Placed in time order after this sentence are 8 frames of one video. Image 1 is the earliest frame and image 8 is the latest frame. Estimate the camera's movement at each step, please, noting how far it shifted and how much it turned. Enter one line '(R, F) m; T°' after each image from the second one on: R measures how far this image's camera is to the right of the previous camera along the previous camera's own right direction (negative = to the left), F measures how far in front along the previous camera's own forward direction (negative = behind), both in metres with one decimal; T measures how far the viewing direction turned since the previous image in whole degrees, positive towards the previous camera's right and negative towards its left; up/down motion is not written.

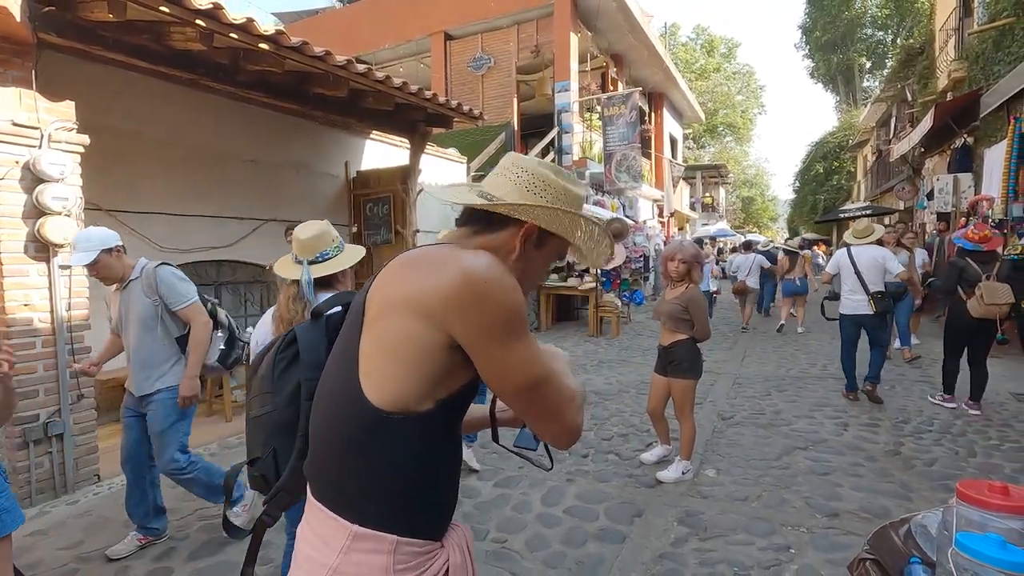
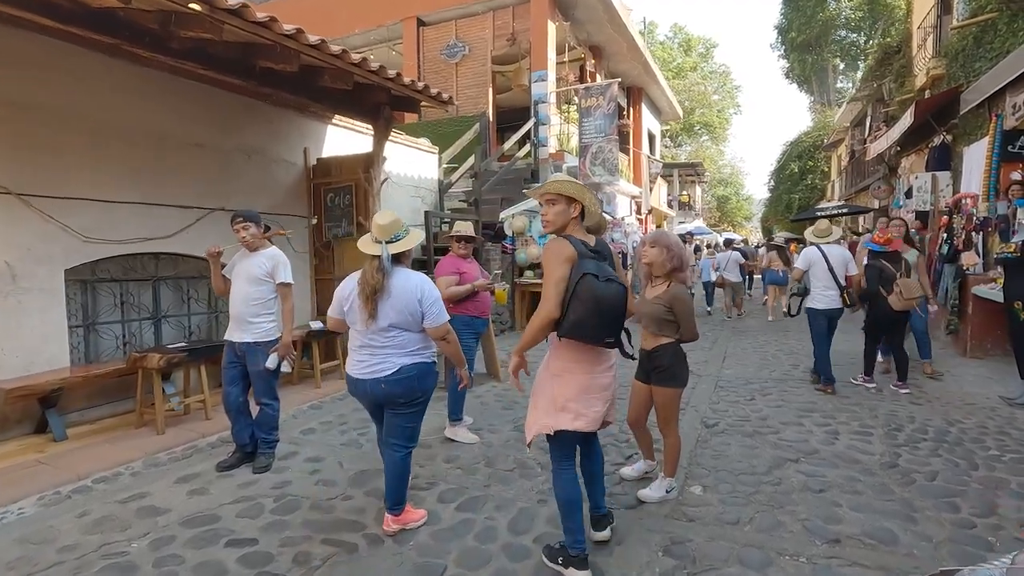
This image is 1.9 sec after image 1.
(+0.1, +0.5) m; +2°
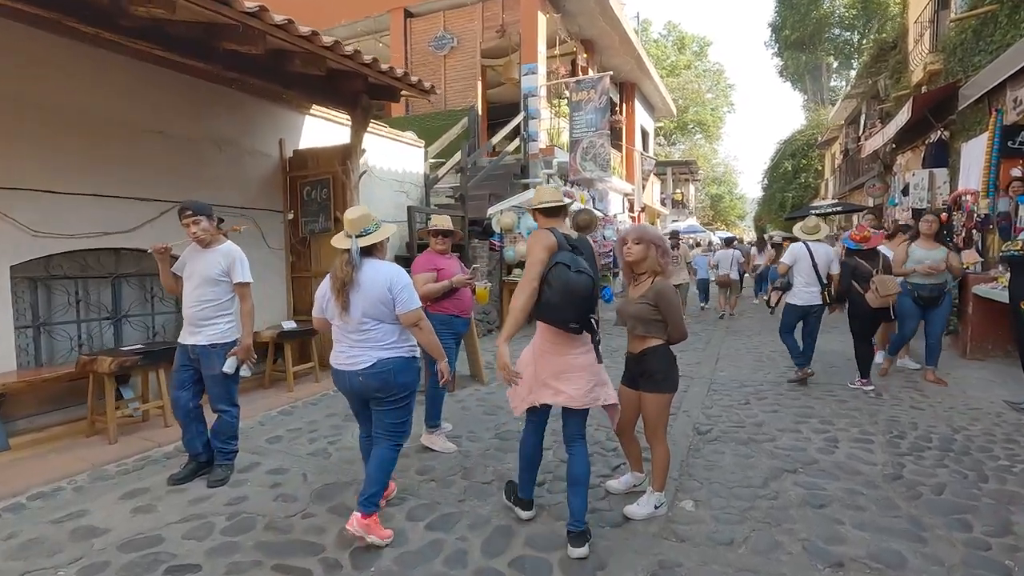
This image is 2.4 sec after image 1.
(+0.1, +0.3) m; +1°
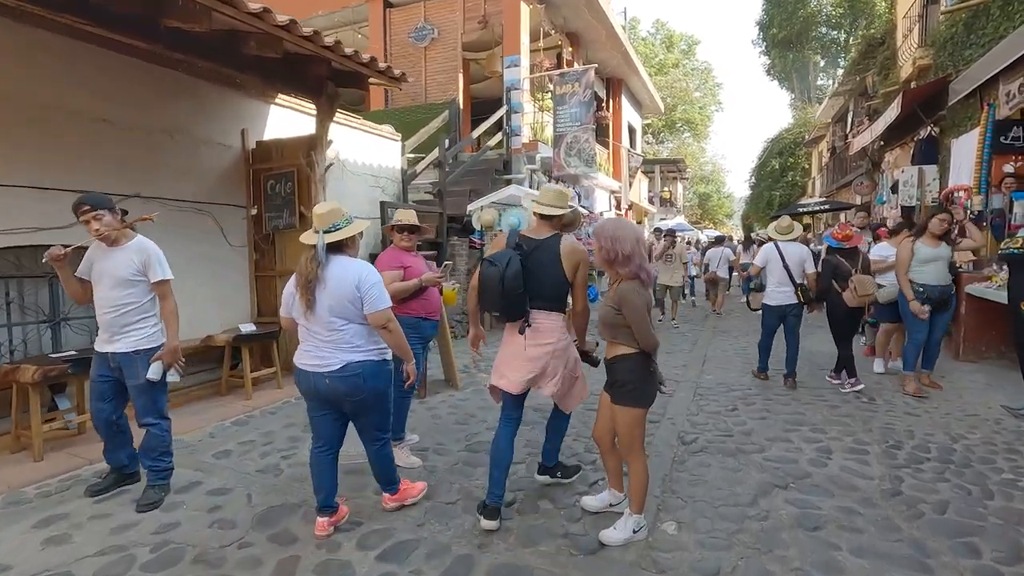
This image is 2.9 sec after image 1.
(+0.2, +0.4) m; +1°
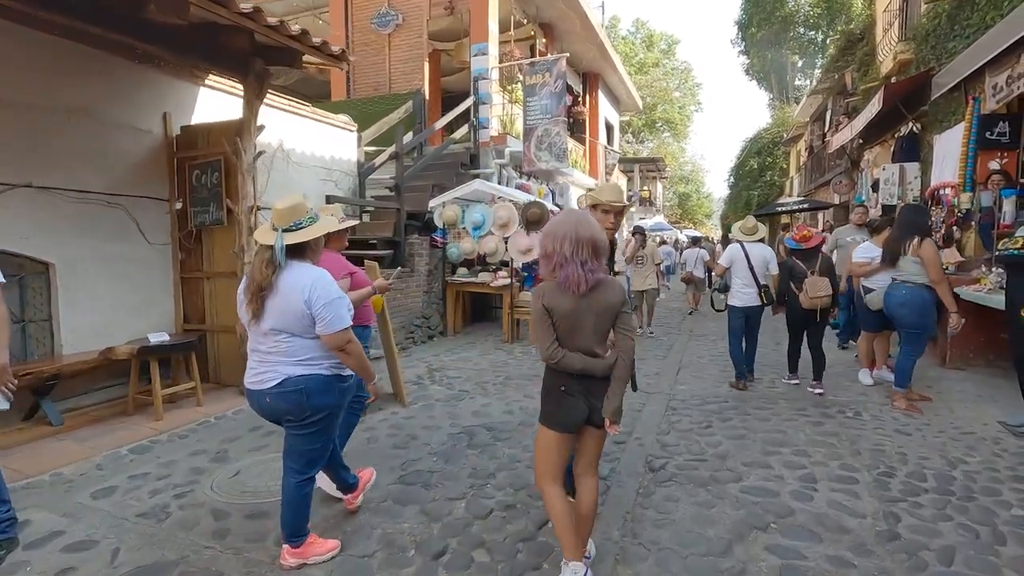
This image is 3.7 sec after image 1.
(+0.3, +0.6) m; +2°
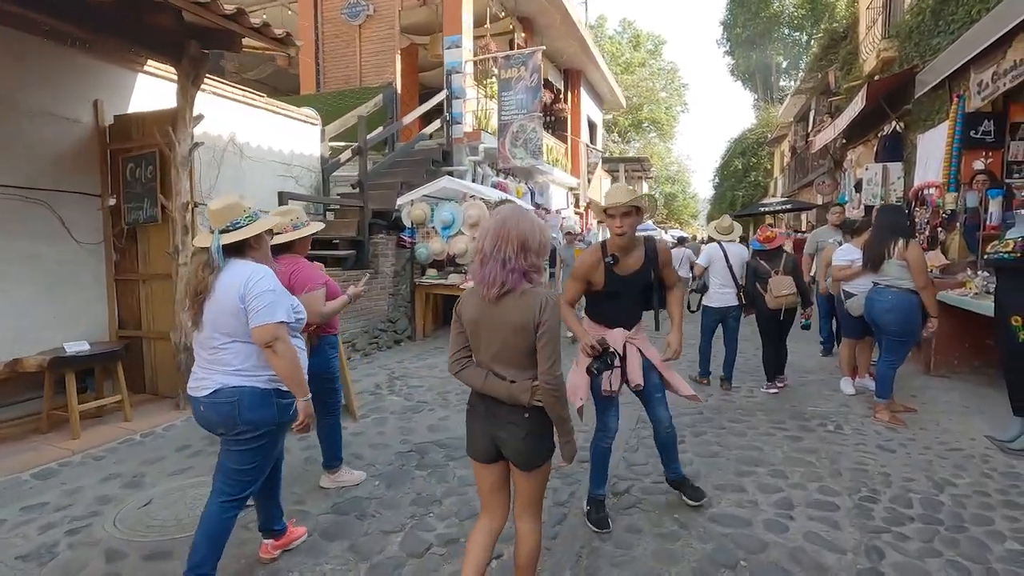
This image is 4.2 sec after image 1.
(+0.3, +0.4) m; +1°
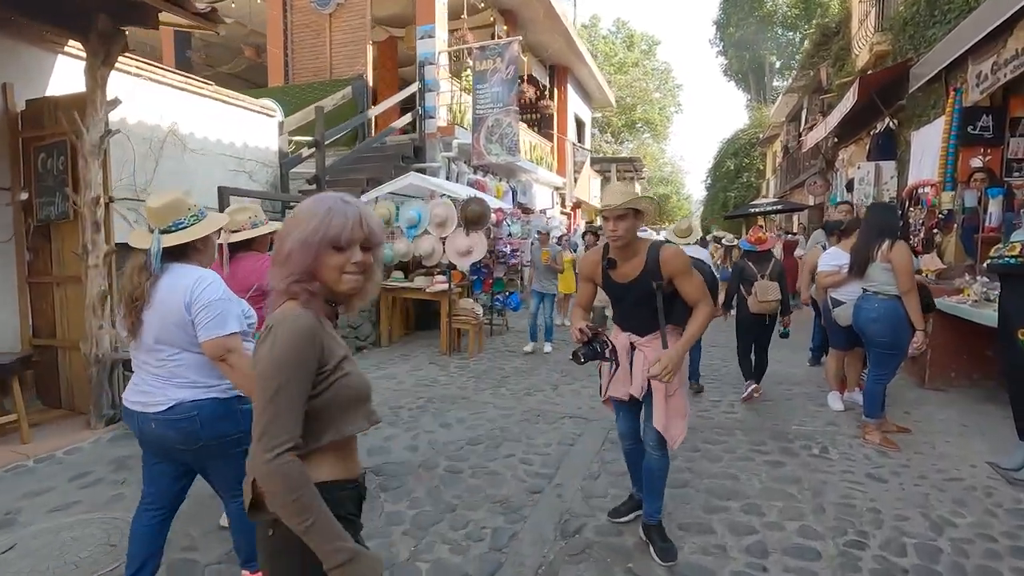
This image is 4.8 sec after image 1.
(+0.4, +0.5) m; 0°
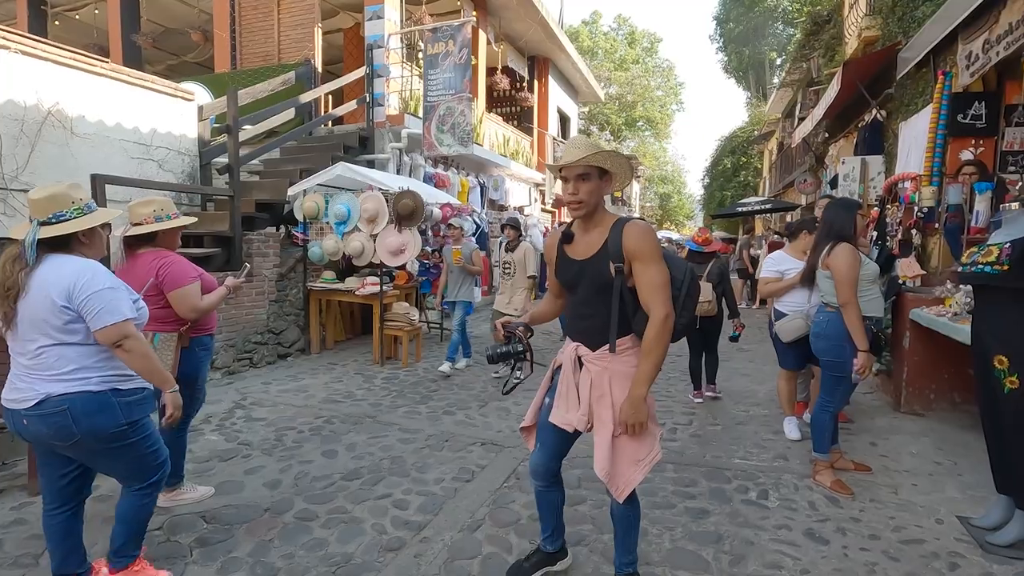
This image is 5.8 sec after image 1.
(+0.9, +0.8) m; -1°
